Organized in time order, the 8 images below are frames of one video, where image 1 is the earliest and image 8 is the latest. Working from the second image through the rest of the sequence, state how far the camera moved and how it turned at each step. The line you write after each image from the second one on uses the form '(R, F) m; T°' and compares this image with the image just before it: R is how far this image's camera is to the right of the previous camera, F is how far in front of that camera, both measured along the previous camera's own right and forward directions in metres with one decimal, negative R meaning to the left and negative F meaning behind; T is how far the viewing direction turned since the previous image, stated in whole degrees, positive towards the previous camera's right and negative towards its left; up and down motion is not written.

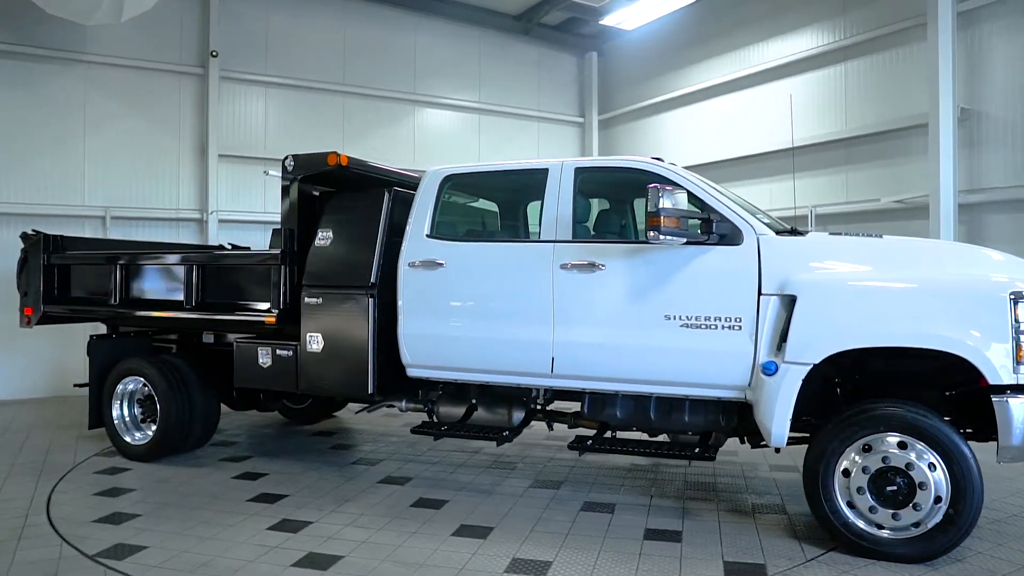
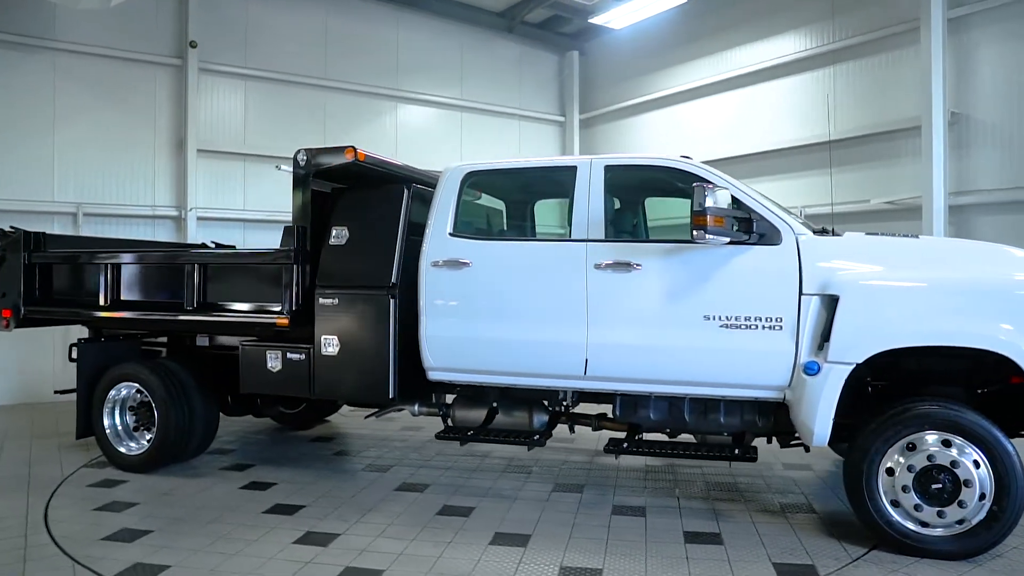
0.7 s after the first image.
(-0.5, +0.1) m; +4°
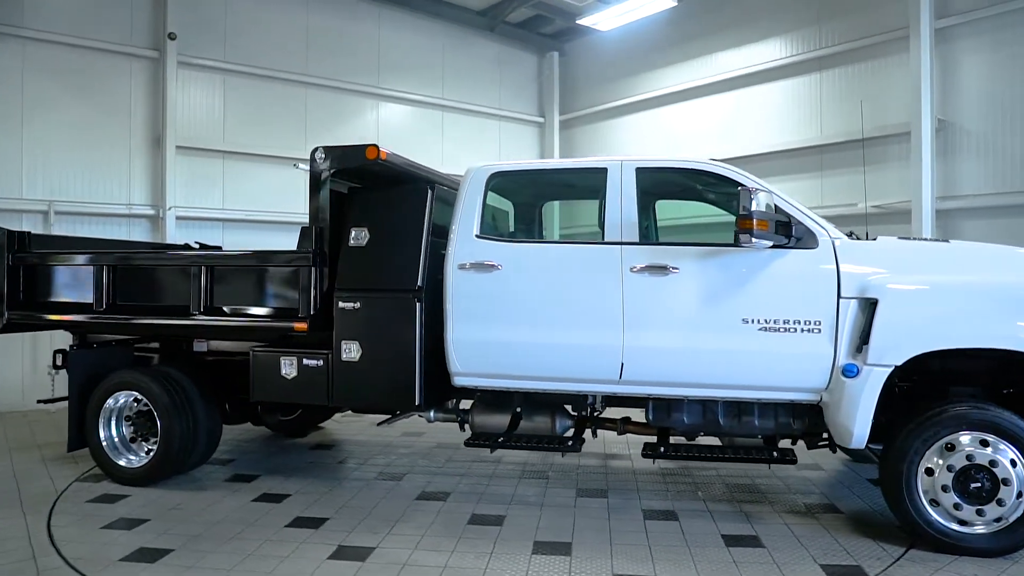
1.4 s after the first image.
(-0.5, +0.1) m; +4°
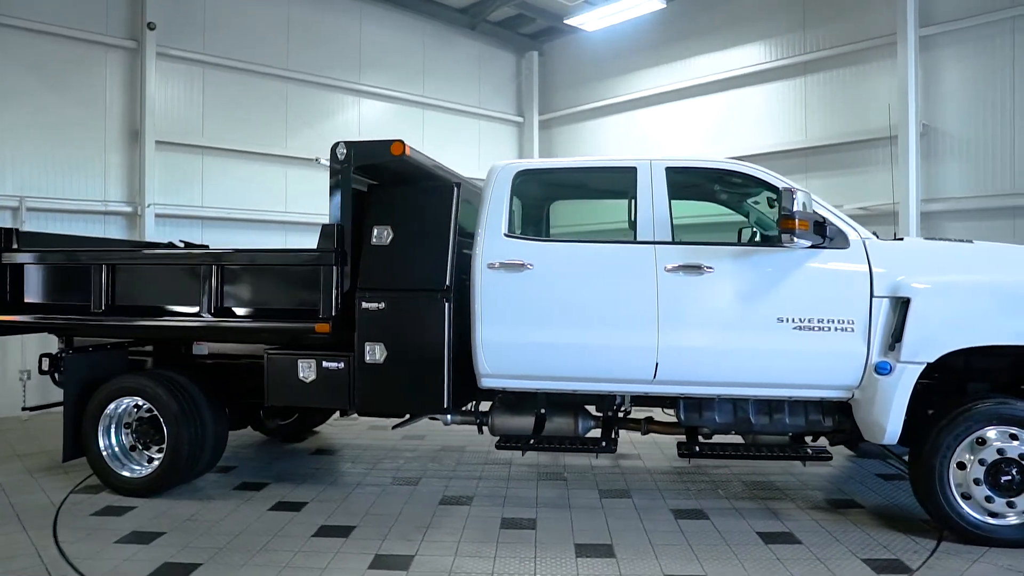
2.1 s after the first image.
(-0.5, +0.1) m; +4°
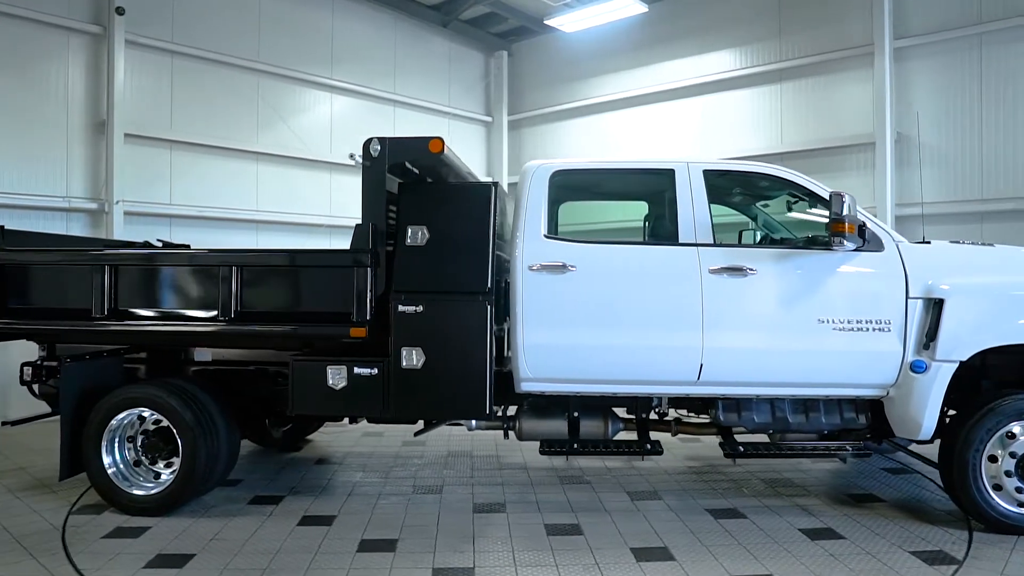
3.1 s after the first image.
(-0.7, +0.1) m; +6°
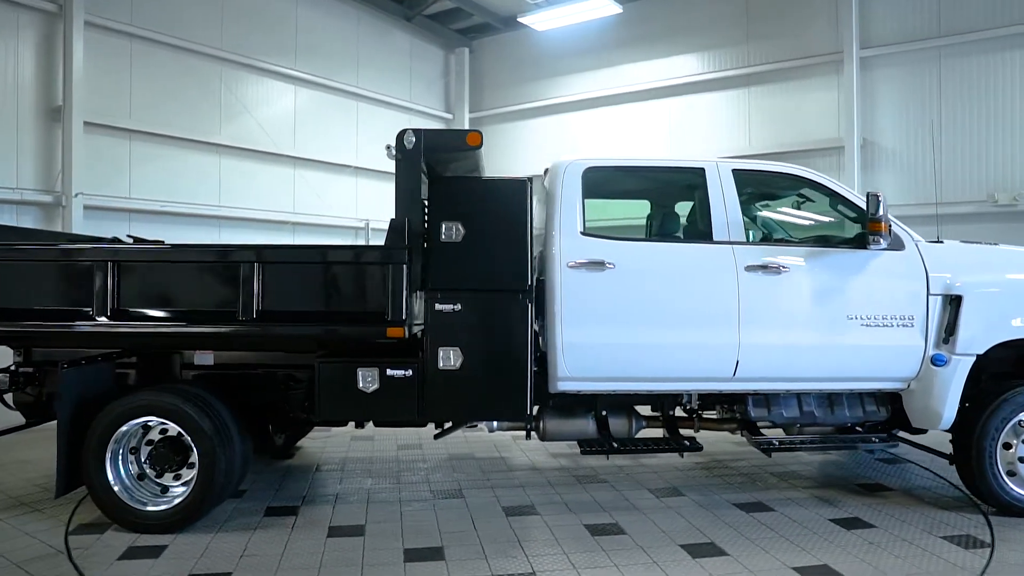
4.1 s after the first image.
(-0.7, +0.1) m; +6°
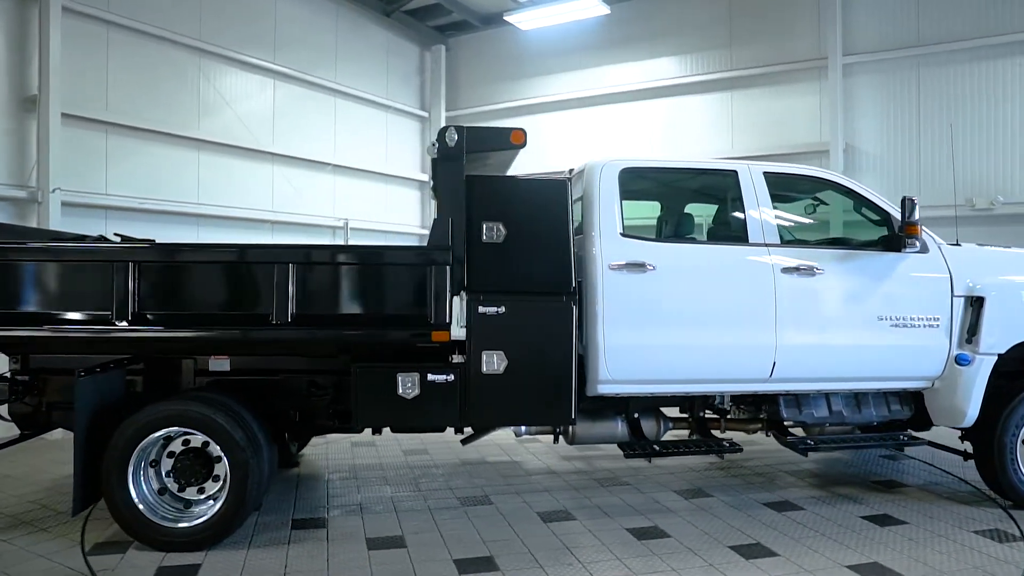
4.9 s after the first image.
(-0.6, +0.1) m; +5°
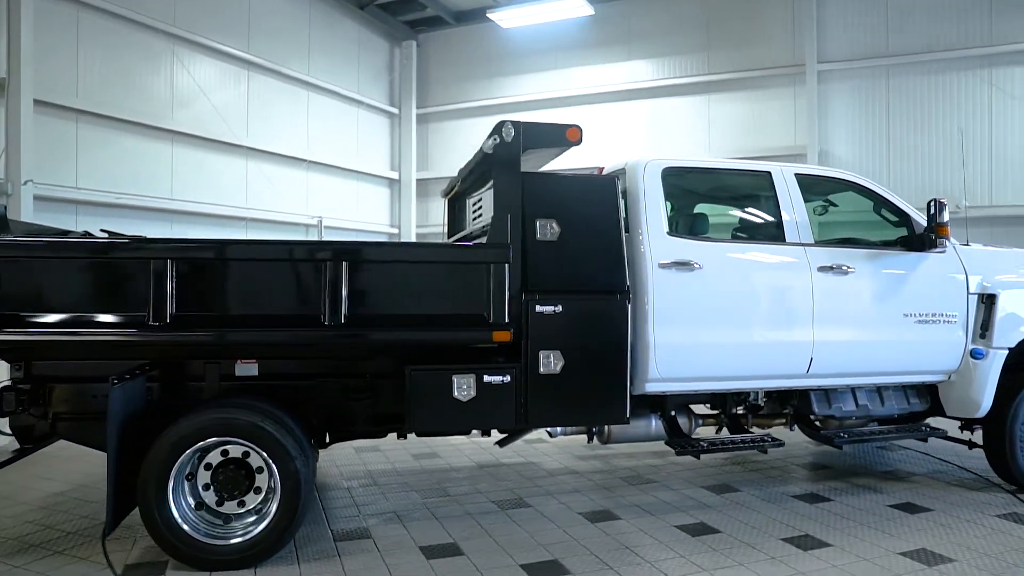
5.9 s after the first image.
(-0.7, +0.1) m; +6°
